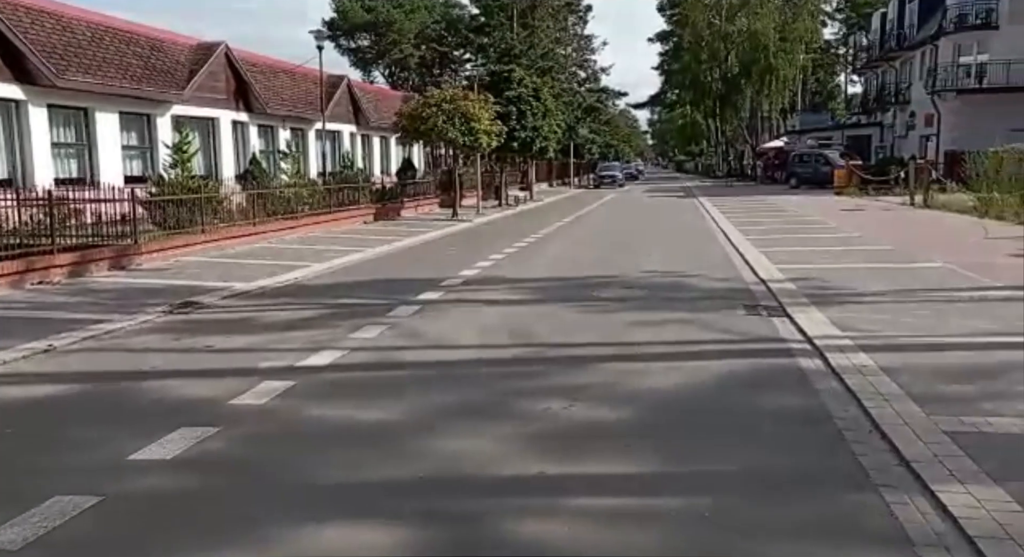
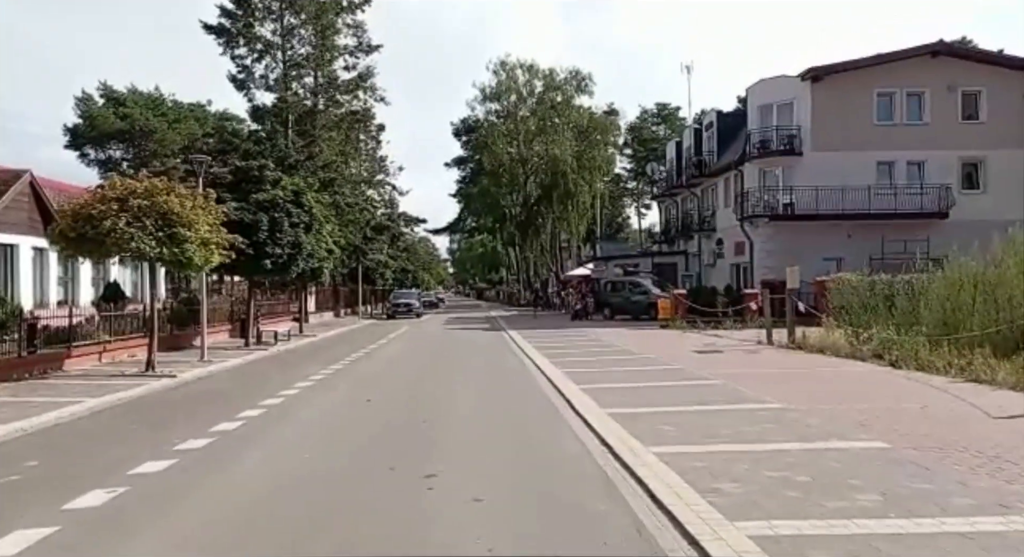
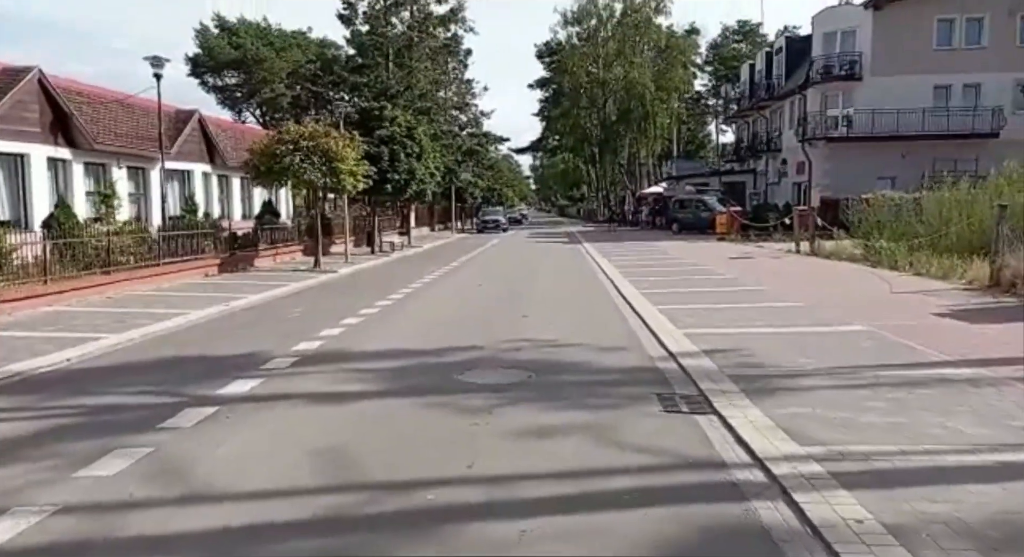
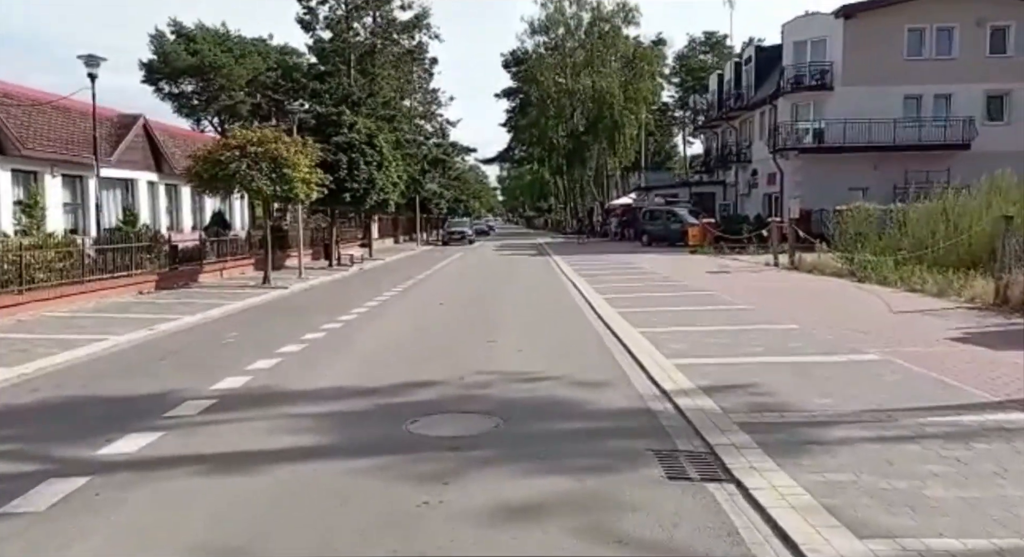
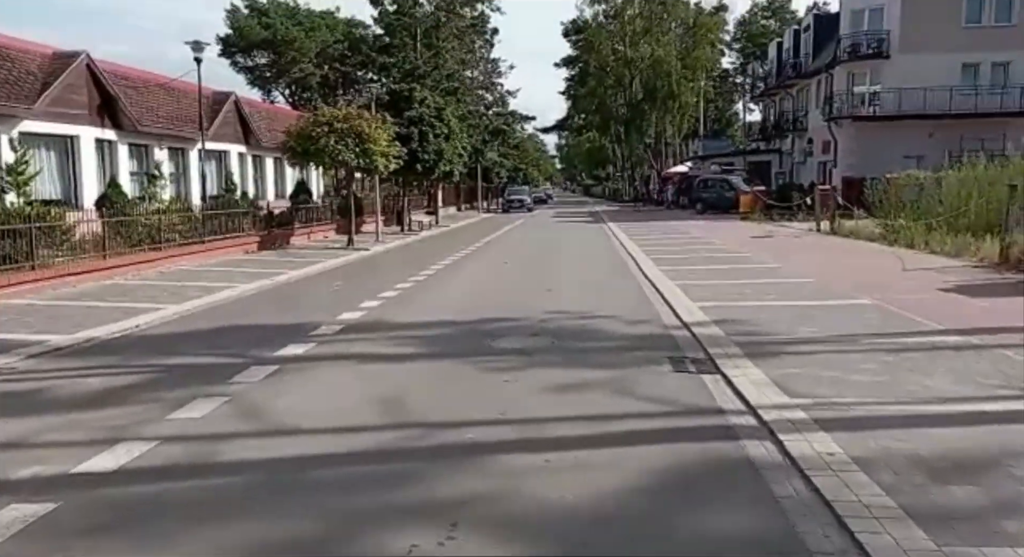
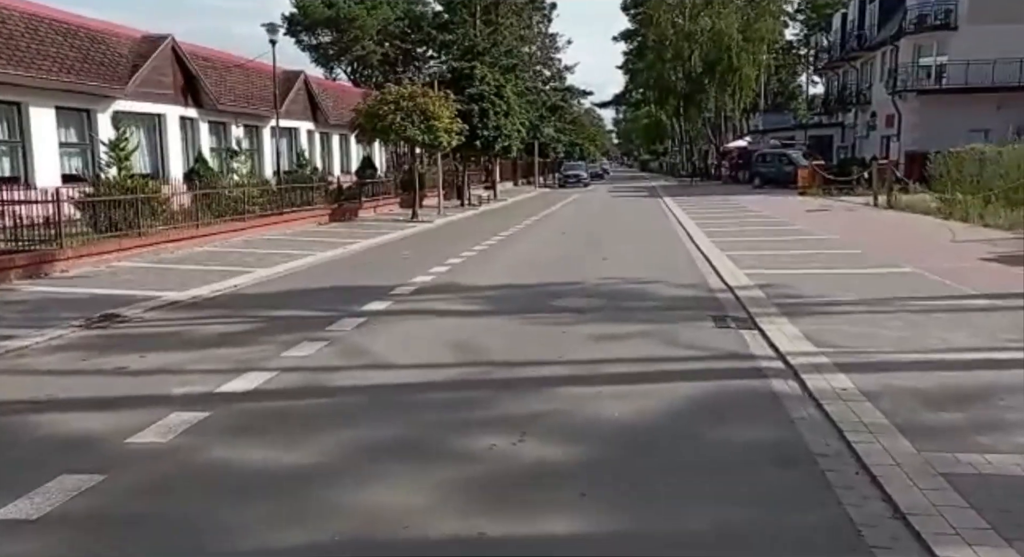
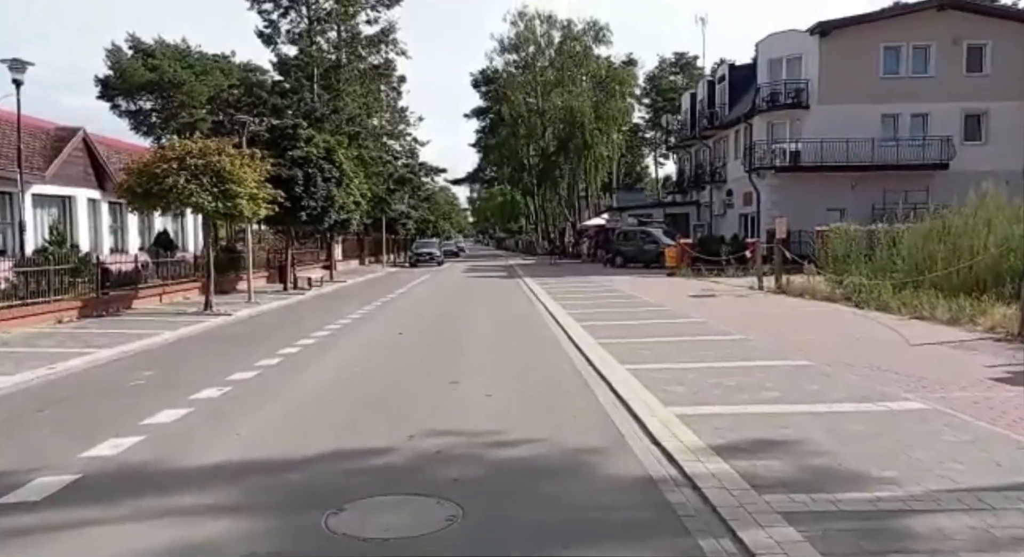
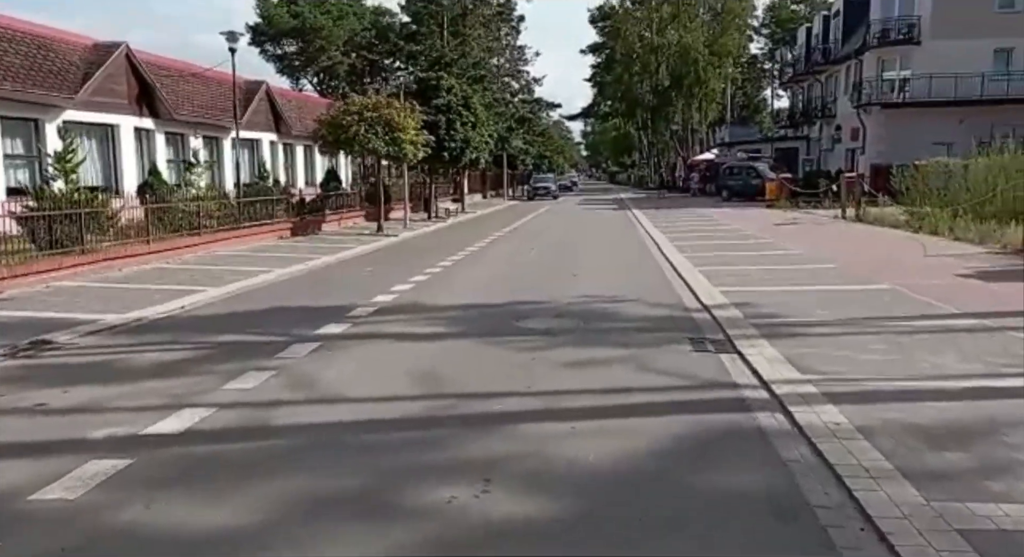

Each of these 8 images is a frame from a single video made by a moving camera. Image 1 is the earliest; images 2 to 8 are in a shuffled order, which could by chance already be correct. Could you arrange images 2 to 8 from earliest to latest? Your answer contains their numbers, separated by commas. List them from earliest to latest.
6, 8, 5, 3, 4, 7, 2
